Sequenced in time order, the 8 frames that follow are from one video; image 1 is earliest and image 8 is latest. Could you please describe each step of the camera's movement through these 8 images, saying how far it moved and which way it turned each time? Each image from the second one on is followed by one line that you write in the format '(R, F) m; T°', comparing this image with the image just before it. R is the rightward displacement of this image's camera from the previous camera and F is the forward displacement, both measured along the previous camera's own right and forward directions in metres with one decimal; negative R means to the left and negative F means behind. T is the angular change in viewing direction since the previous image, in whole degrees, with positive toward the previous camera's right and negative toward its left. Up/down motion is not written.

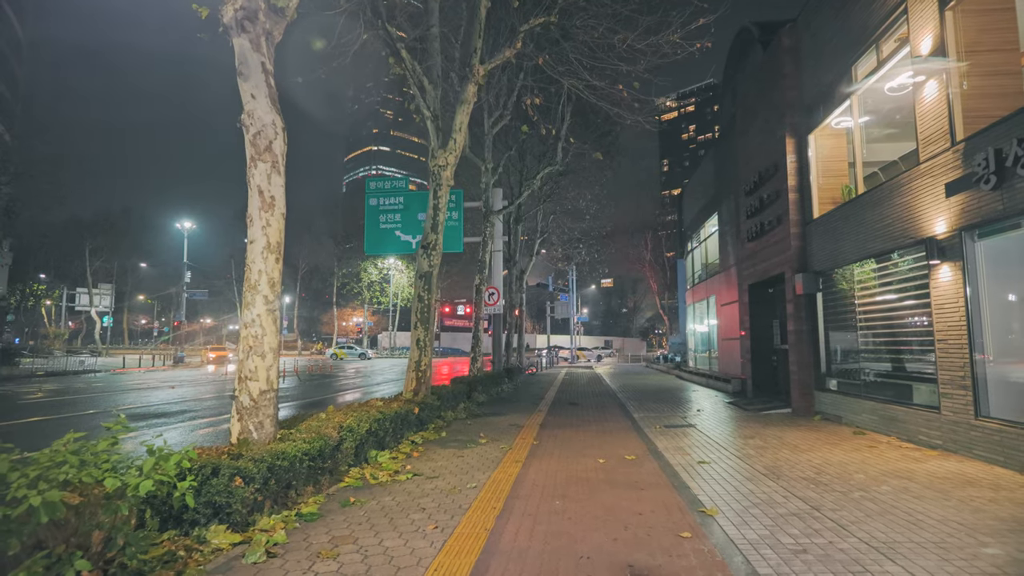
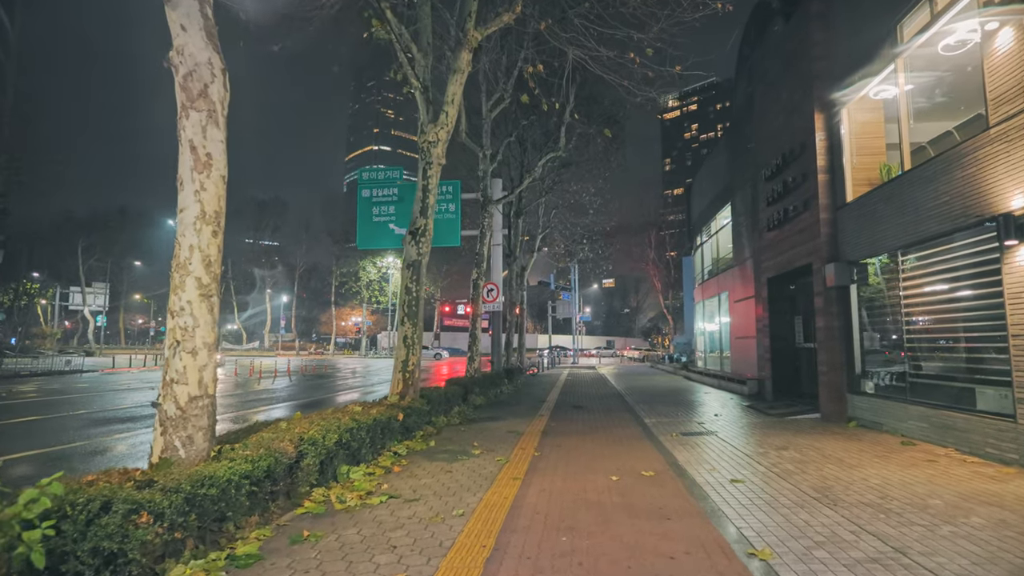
(+0.1, +1.2) m; 0°
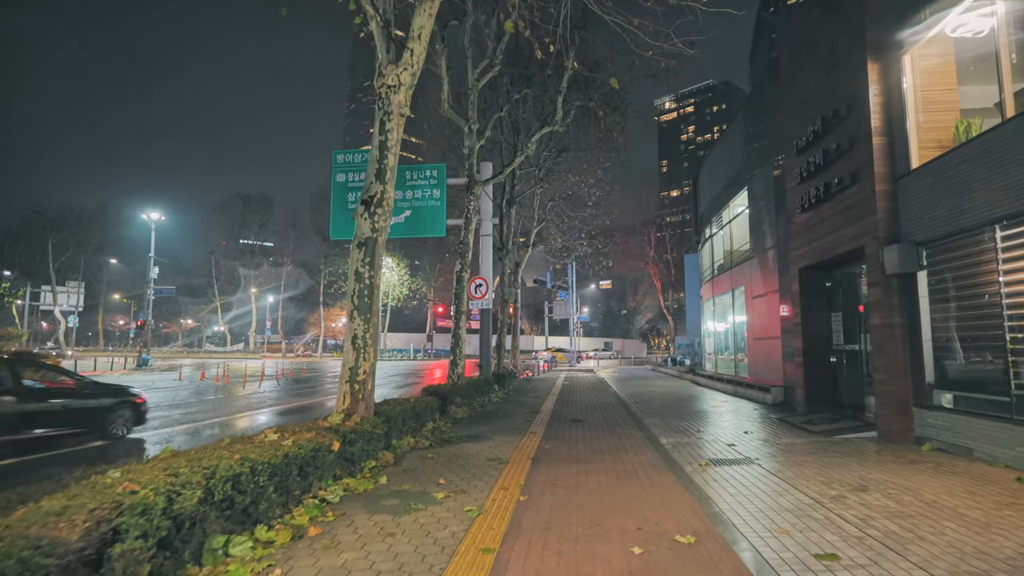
(+0.2, +2.2) m; 0°
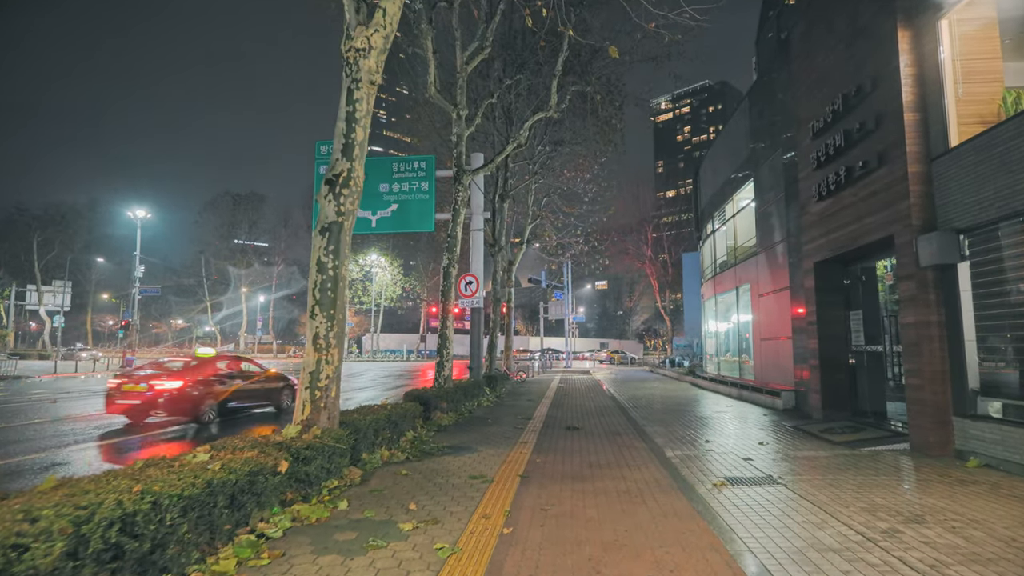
(+0.1, +1.0) m; 0°
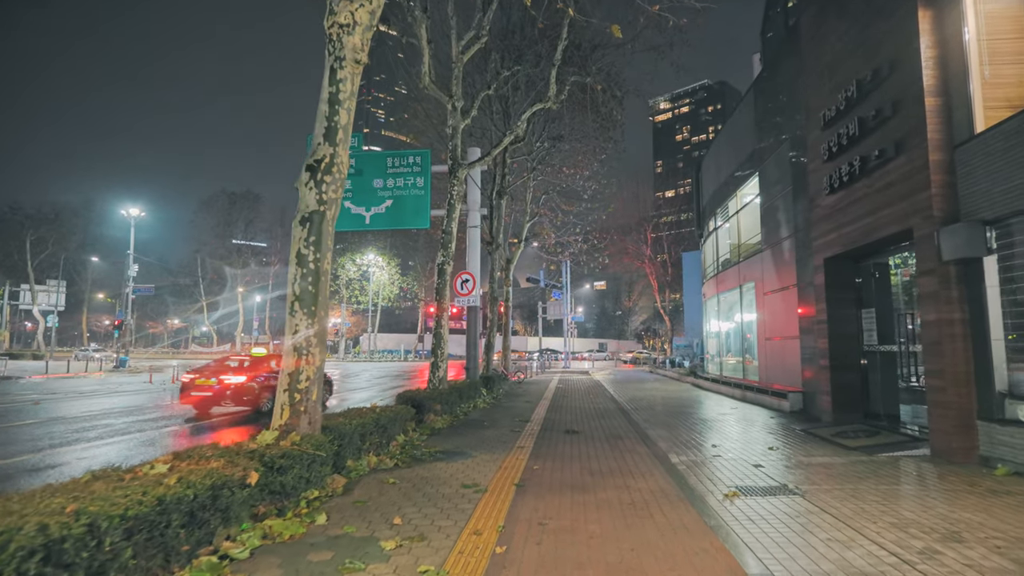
(0.0, +0.5) m; 0°
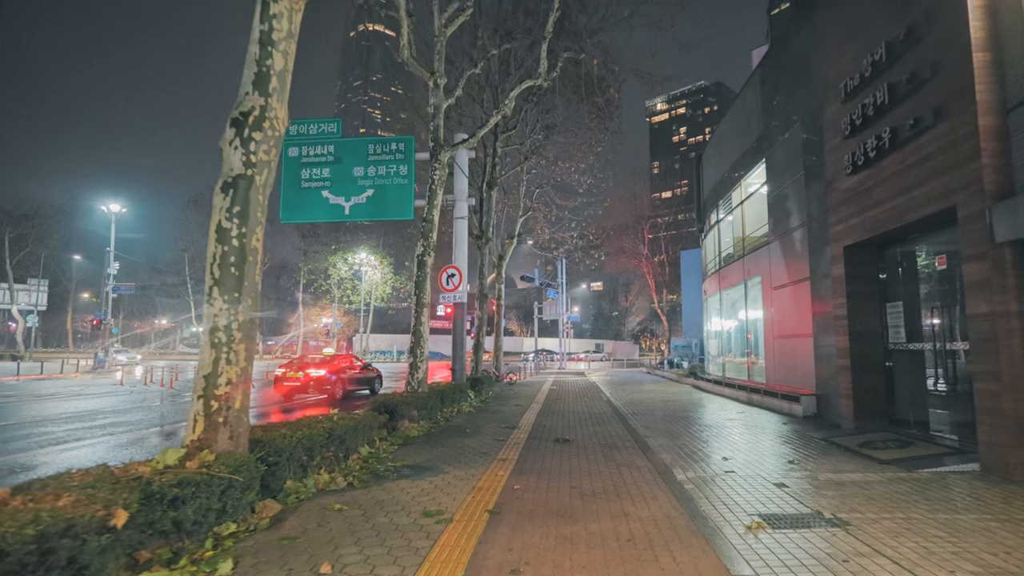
(+0.3, +1.2) m; 0°
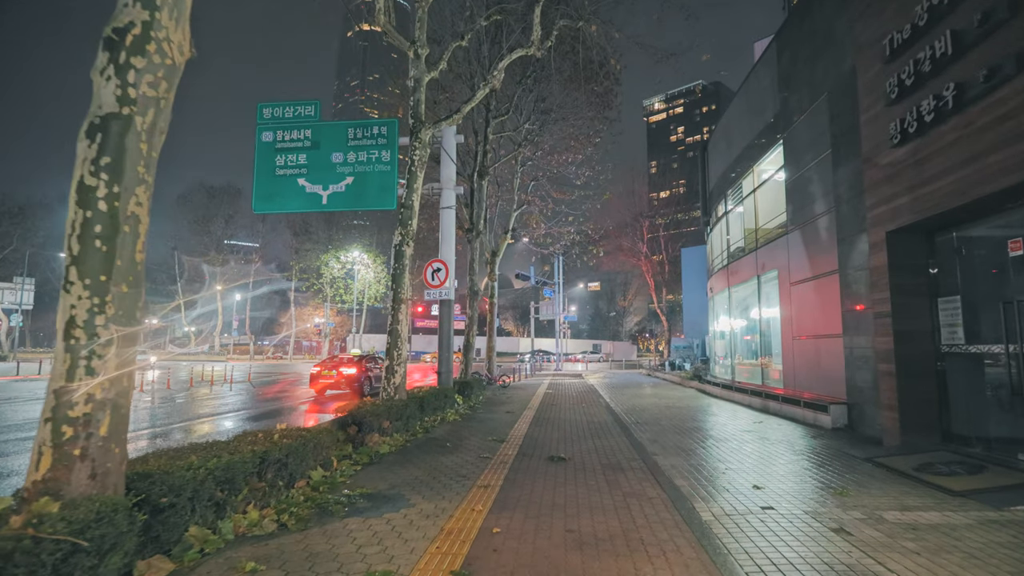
(+0.2, +1.4) m; 0°
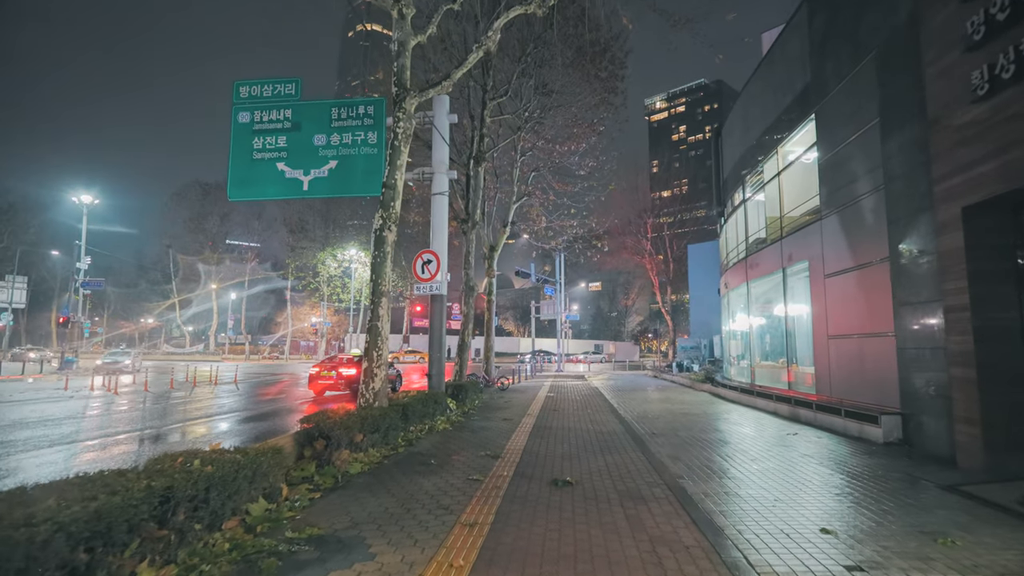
(+0.1, +1.4) m; 0°
